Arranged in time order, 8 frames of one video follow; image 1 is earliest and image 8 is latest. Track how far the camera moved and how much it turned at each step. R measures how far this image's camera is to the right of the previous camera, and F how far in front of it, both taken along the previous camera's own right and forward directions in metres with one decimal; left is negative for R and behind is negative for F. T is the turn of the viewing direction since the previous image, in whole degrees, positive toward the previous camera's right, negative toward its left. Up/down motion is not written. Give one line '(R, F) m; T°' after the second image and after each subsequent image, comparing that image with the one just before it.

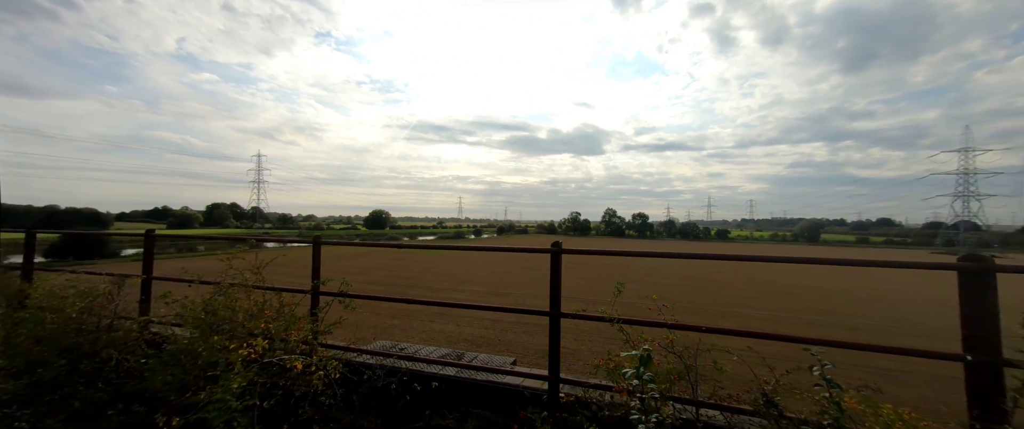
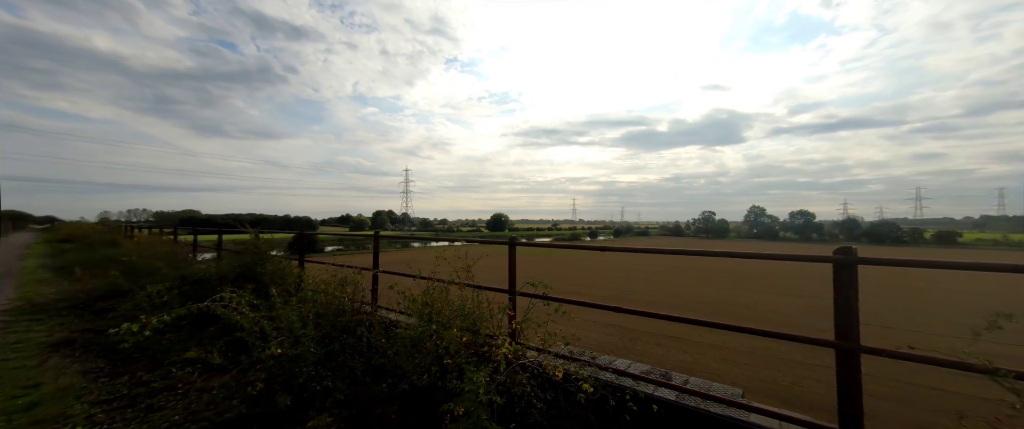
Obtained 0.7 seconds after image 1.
(-0.9, +0.1) m; -19°
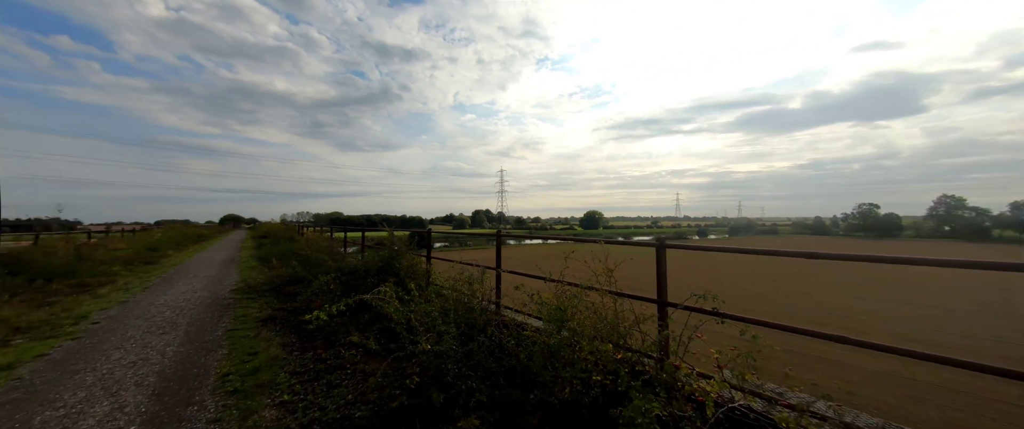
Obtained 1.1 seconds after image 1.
(-0.5, +0.2) m; -16°
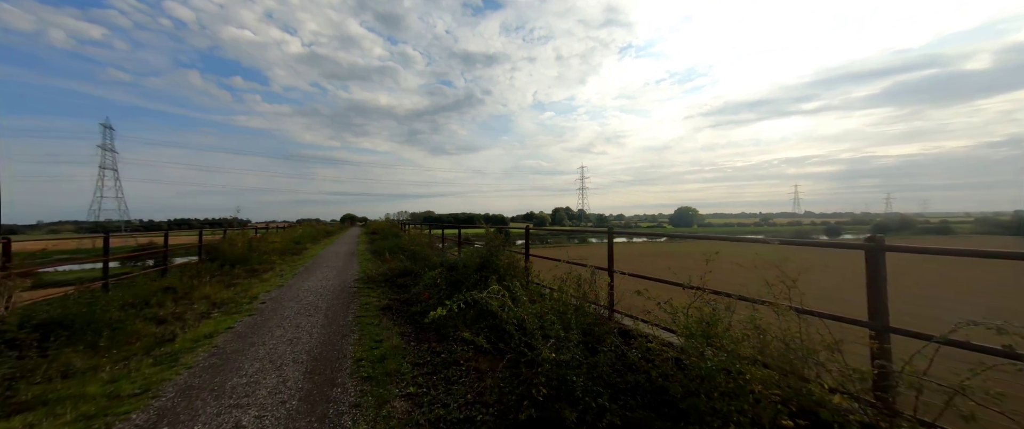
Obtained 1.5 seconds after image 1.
(-0.4, +0.3) m; -14°
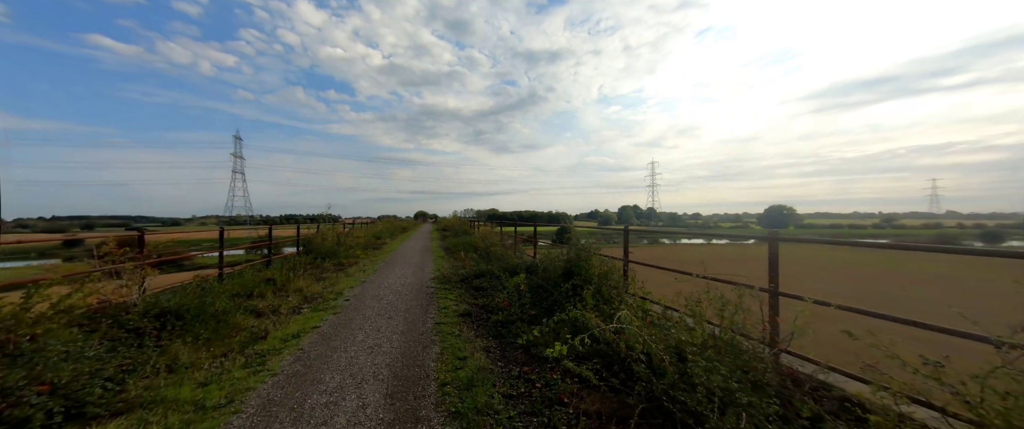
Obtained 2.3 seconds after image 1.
(-0.5, +0.7) m; -11°
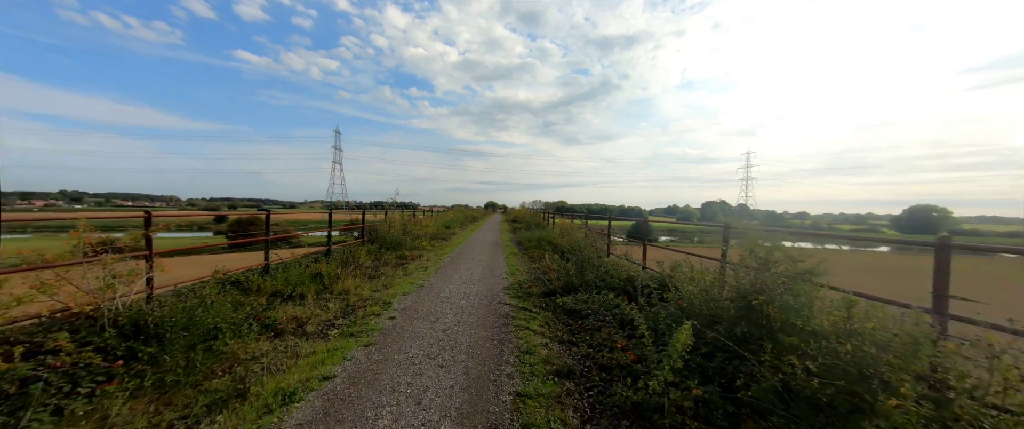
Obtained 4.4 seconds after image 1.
(-0.6, +2.0) m; -12°
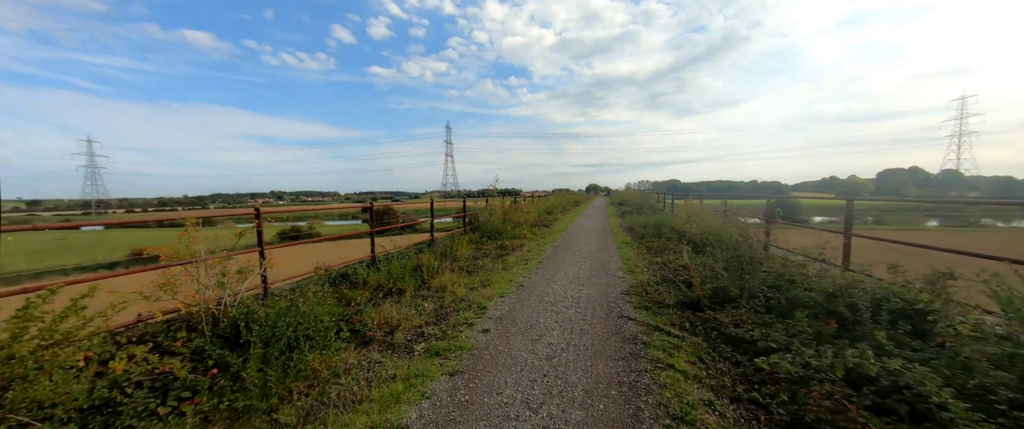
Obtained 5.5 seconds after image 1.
(-0.2, +1.1) m; -18°
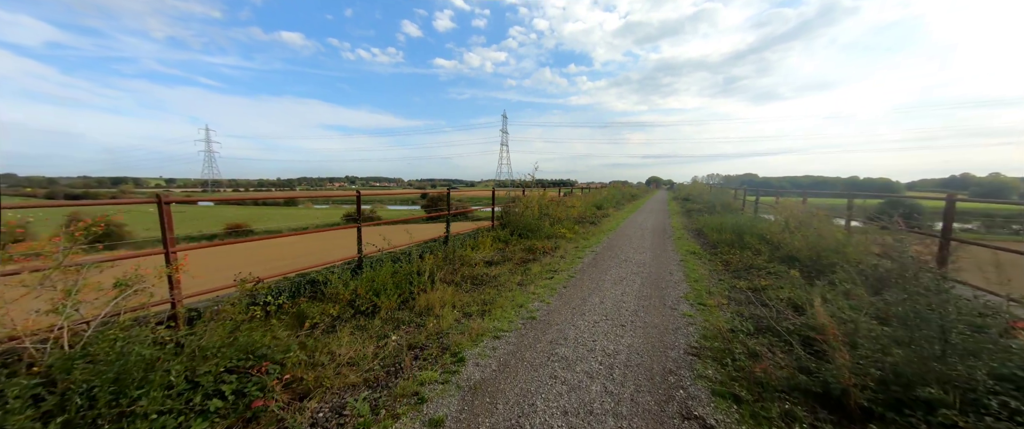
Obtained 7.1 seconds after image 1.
(+0.4, +1.5) m; -9°
